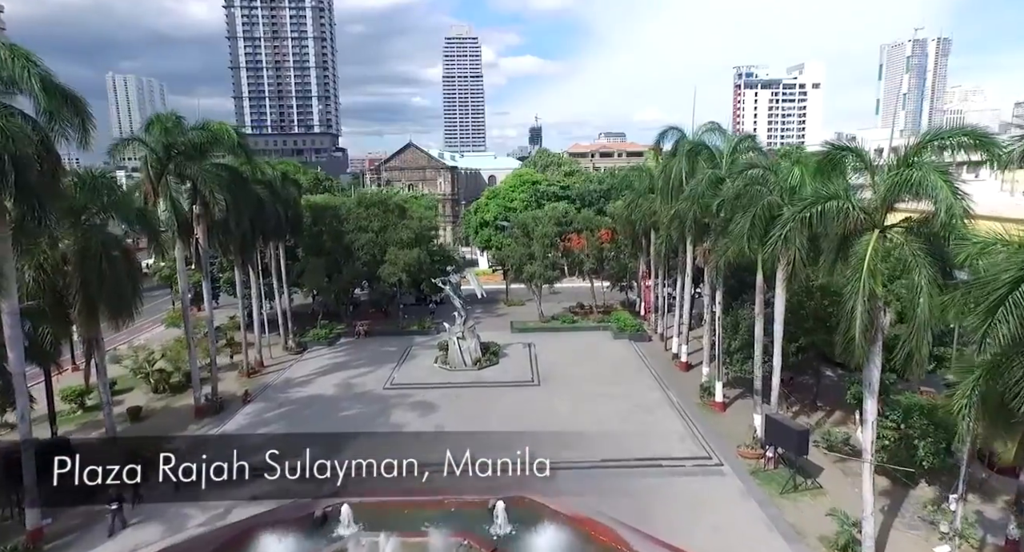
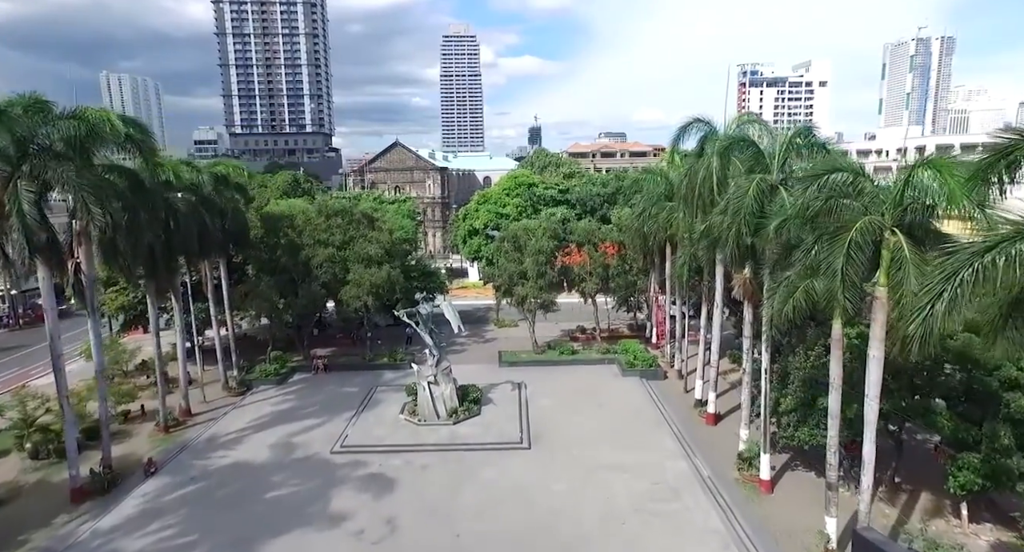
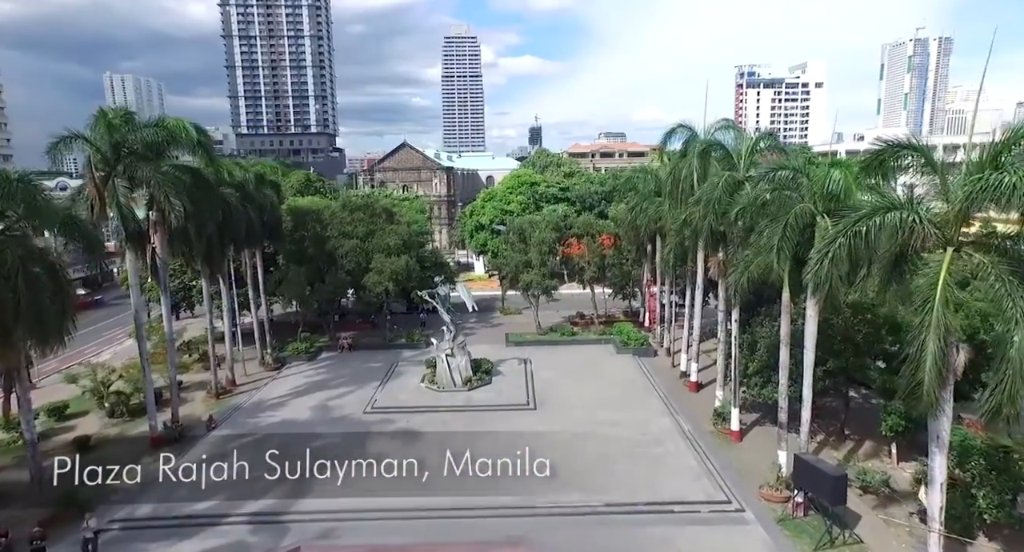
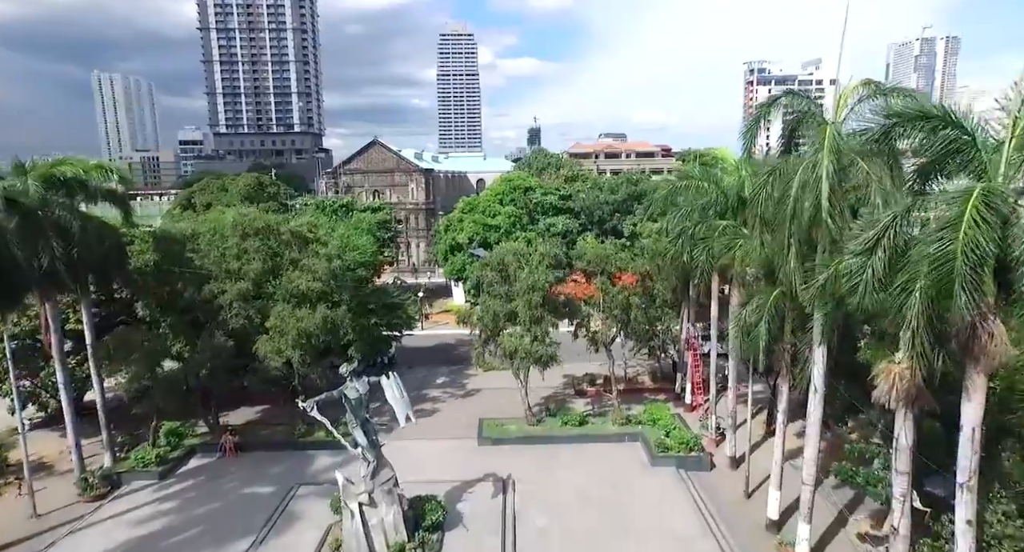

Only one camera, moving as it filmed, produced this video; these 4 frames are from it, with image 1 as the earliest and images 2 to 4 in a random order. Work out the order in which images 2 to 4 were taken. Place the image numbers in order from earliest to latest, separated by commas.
3, 2, 4
